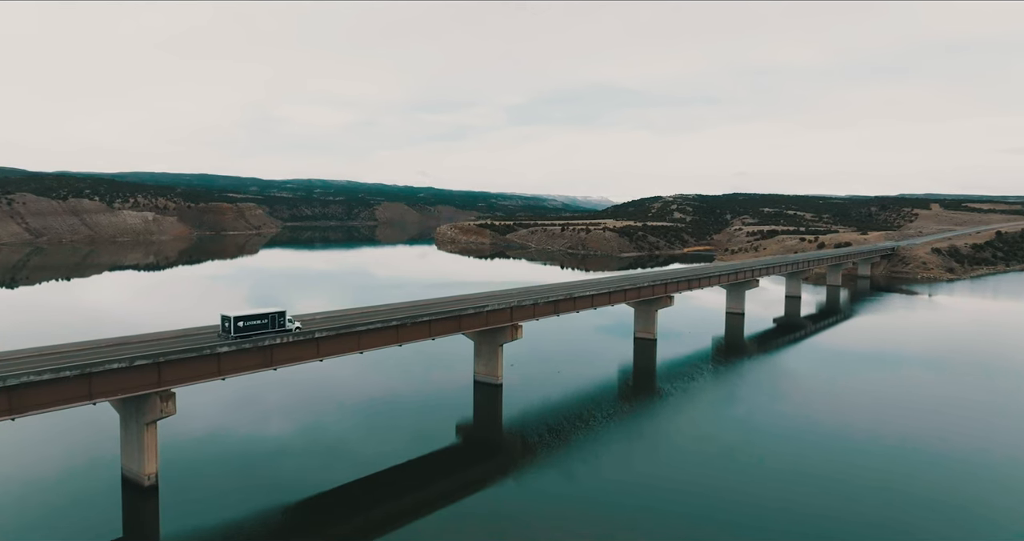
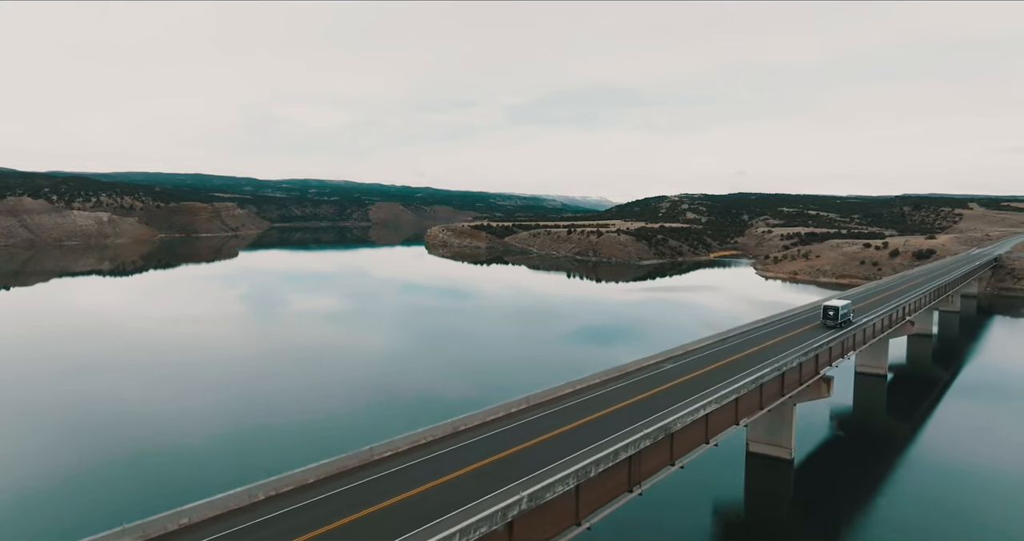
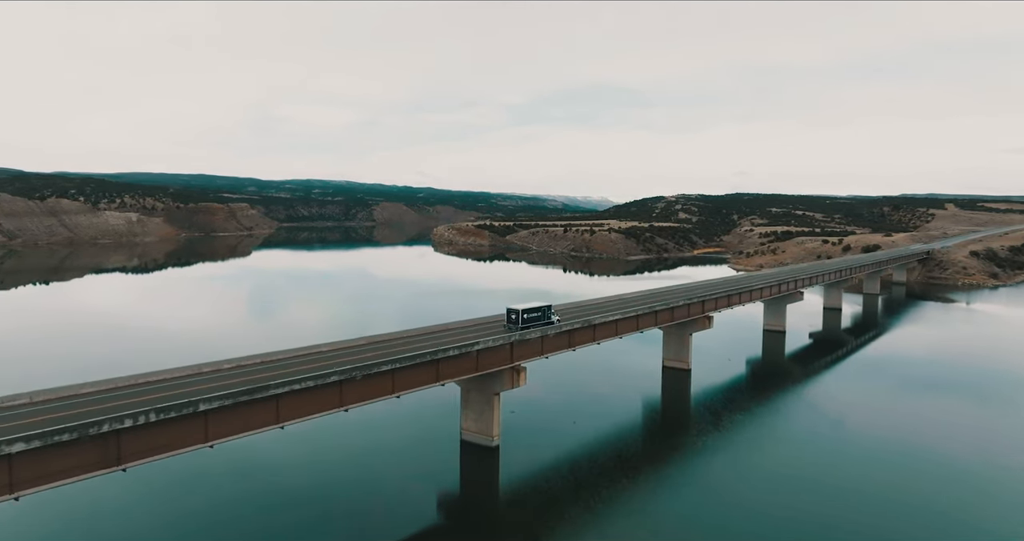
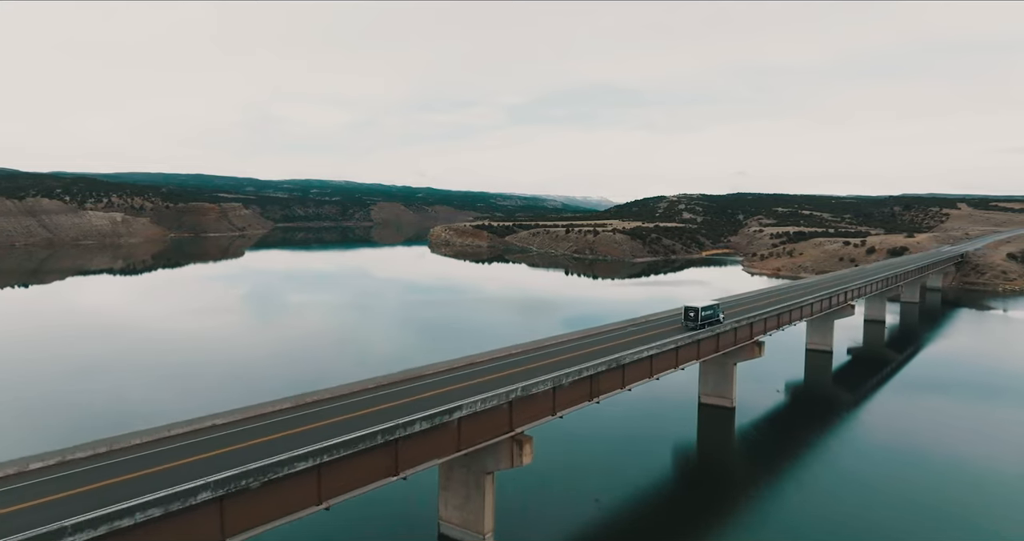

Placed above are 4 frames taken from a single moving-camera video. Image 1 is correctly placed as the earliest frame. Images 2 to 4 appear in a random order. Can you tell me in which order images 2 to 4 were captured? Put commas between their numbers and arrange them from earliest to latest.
3, 4, 2
